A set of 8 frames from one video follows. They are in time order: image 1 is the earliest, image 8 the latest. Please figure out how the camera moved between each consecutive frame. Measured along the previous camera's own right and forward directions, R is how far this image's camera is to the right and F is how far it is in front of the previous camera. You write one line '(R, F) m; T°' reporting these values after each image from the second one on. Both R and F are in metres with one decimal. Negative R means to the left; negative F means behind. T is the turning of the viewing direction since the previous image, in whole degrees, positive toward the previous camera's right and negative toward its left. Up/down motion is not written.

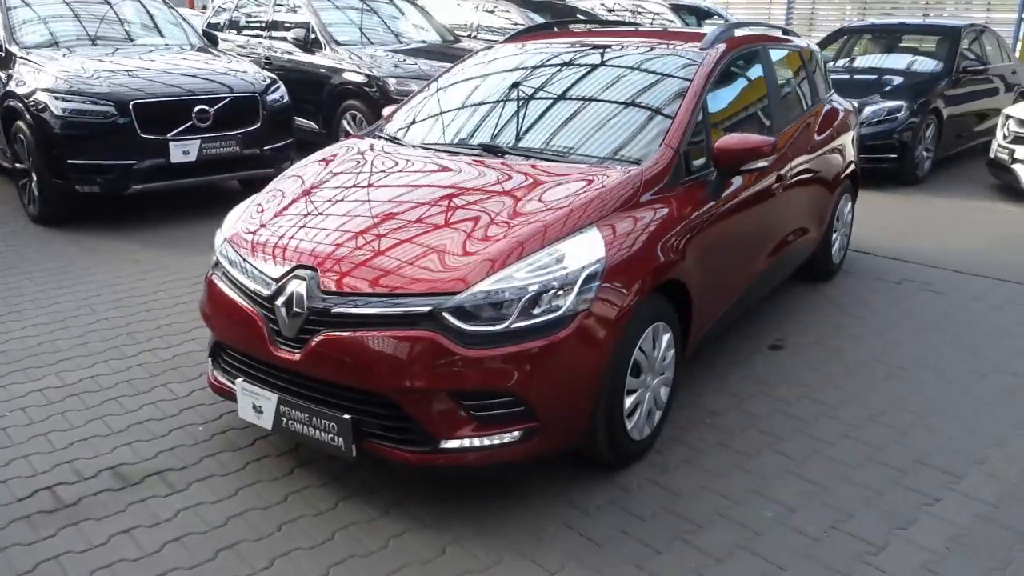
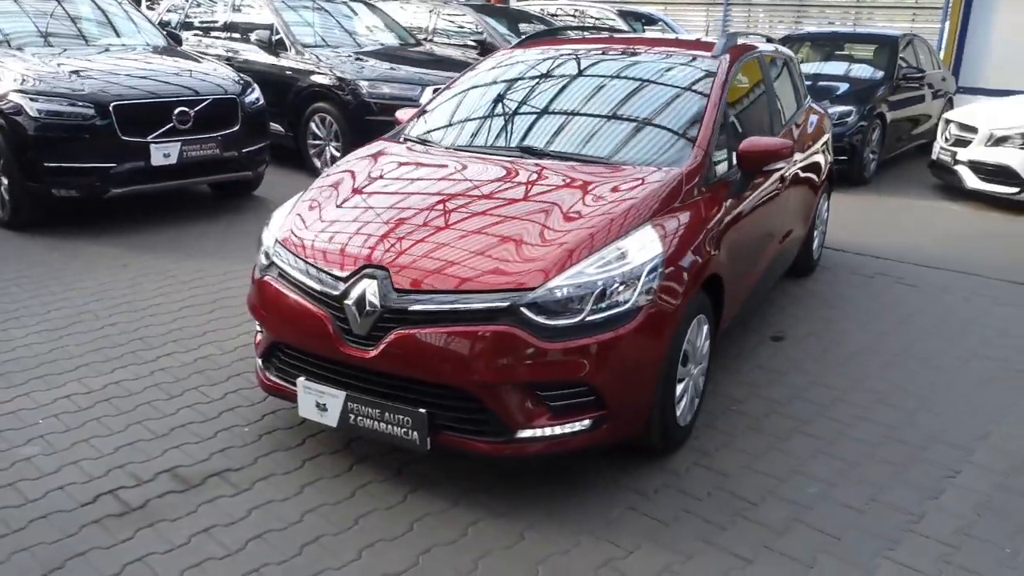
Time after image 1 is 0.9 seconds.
(-0.6, -0.1) m; +5°
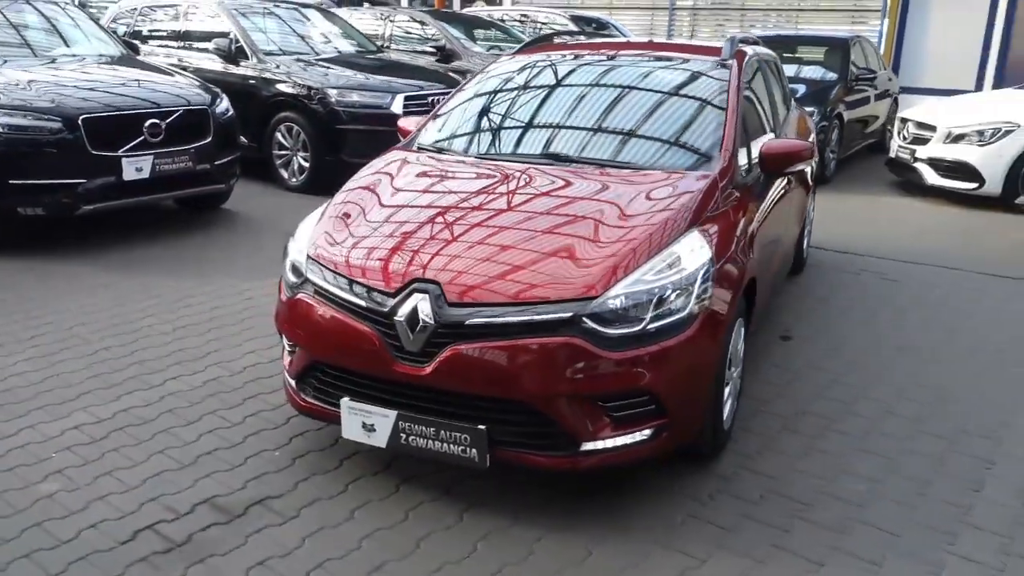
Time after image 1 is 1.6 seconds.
(-0.5, +0.1) m; +5°
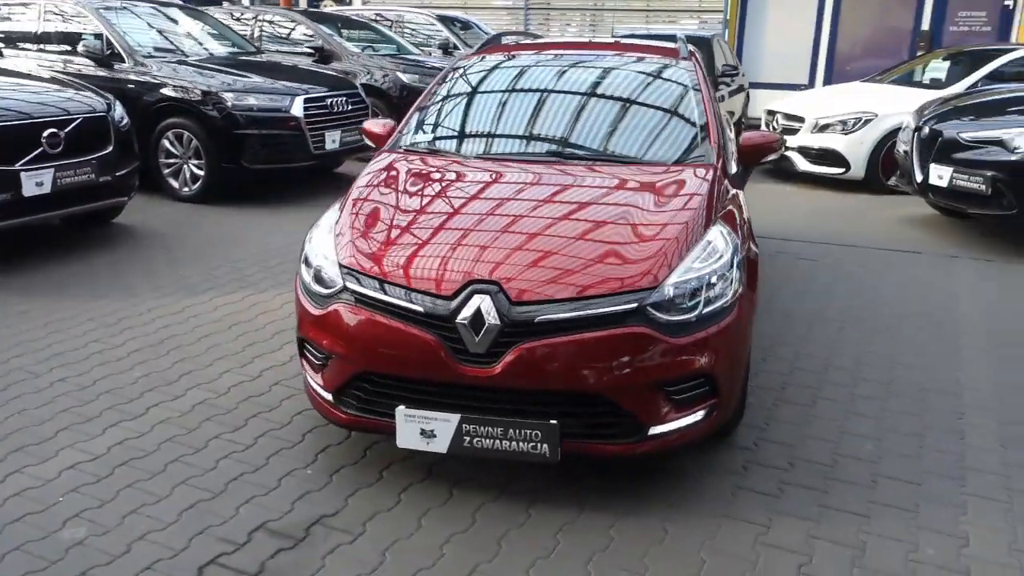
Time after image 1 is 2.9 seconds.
(-0.8, 0.0) m; +11°
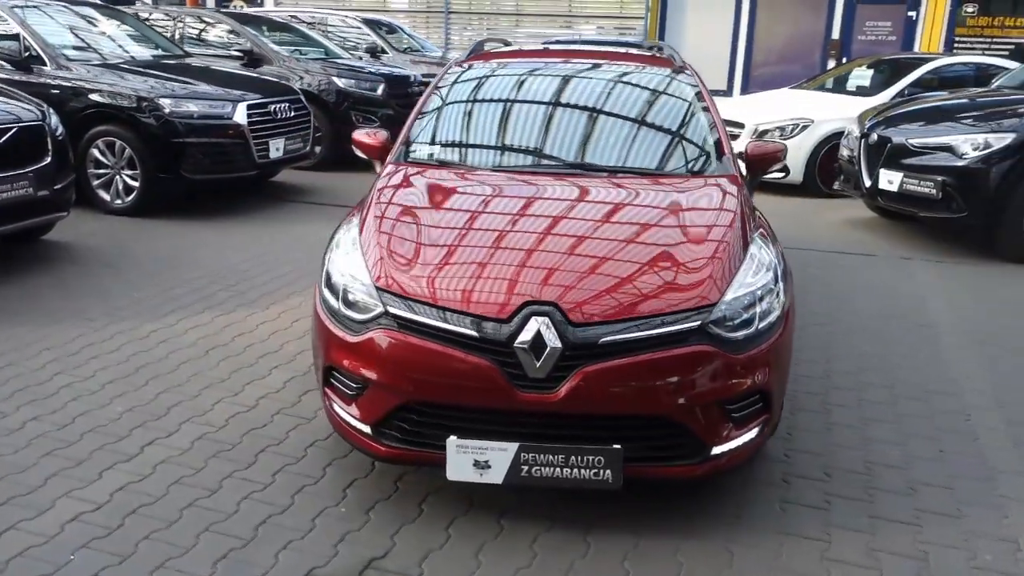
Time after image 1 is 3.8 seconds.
(-0.6, +0.2) m; +7°
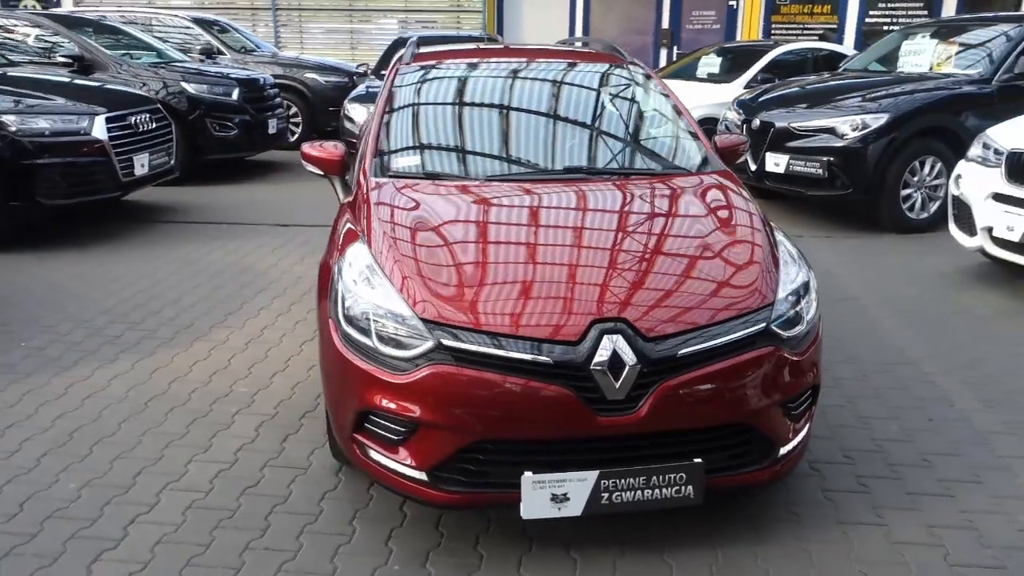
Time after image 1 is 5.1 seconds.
(-0.8, +0.3) m; +12°
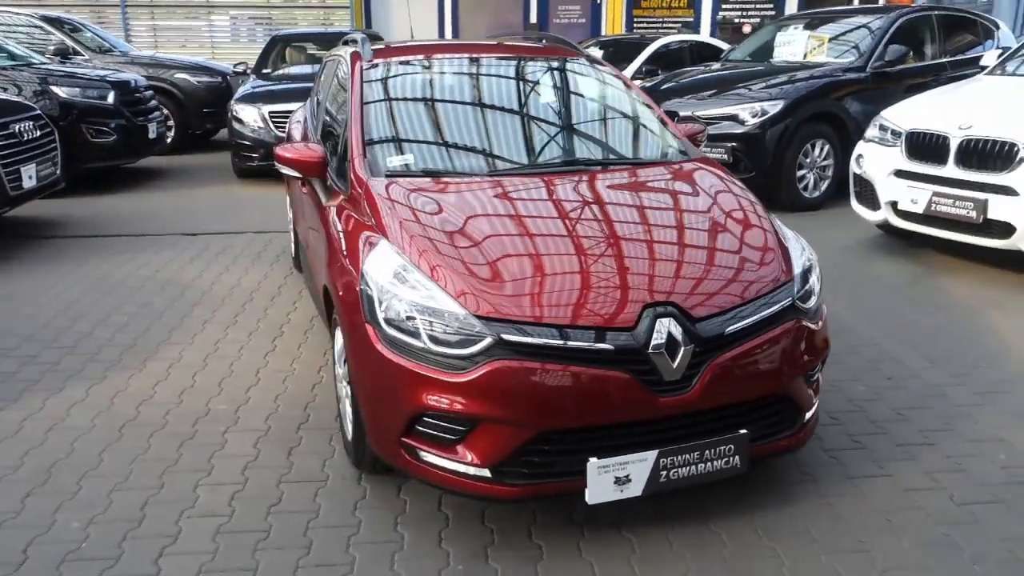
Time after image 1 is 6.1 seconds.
(-0.7, 0.0) m; +10°
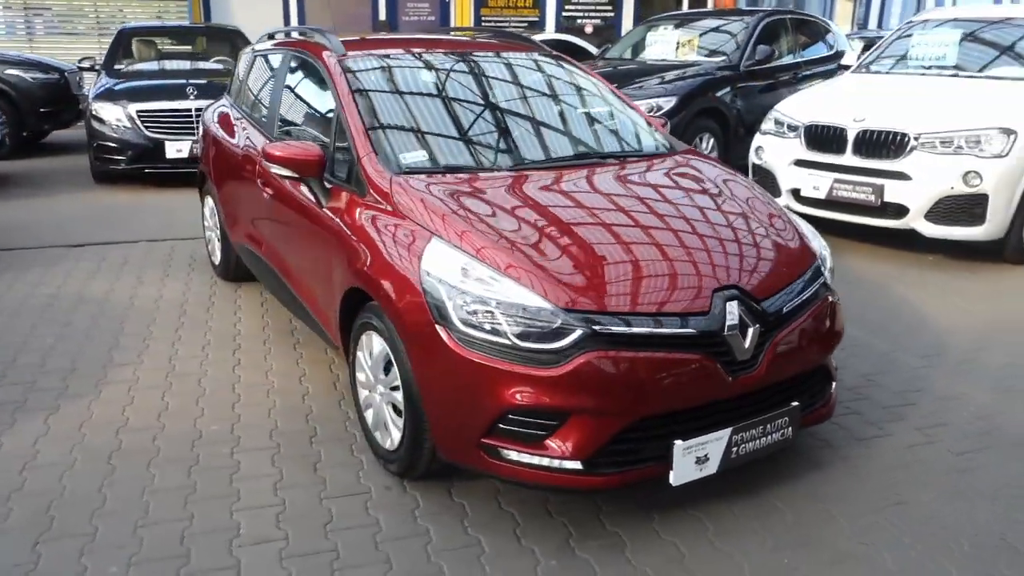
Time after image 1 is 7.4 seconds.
(-0.9, +0.1) m; +12°
